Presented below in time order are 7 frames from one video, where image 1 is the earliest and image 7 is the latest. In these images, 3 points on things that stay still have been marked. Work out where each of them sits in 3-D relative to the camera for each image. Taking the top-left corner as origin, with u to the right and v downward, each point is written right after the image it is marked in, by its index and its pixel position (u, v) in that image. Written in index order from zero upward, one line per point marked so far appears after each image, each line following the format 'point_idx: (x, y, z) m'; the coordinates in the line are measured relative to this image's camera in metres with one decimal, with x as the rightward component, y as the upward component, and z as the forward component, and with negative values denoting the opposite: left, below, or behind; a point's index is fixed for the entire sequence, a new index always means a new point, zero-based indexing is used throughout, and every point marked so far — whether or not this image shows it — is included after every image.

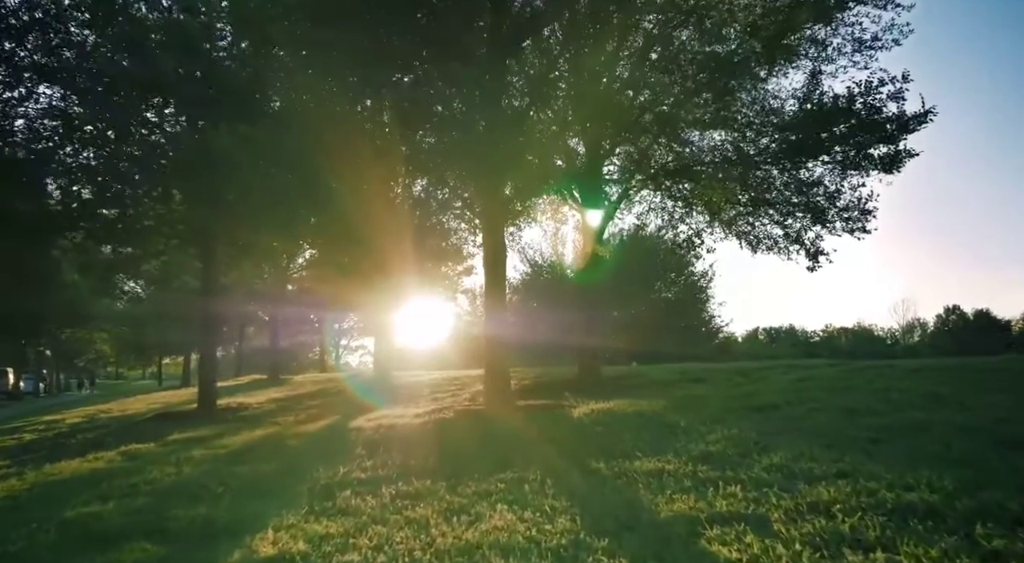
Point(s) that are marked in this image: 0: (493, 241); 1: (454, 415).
0: (-0.4, +0.9, +16.6) m
1: (-1.2, -2.7, +14.1) m
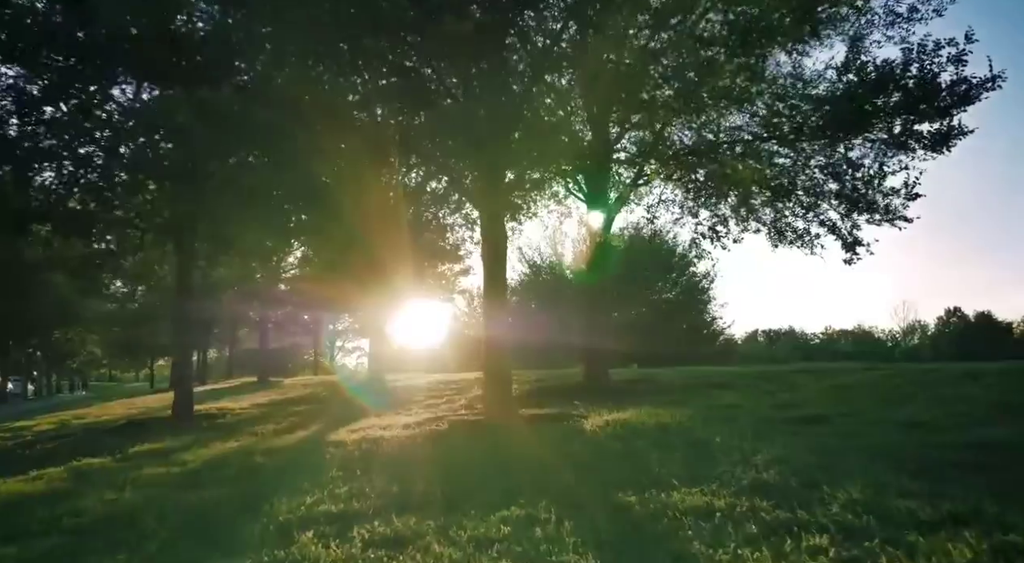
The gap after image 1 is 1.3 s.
0: (-0.3, +1.0, +15.0) m
1: (-1.1, -2.6, +12.4) m
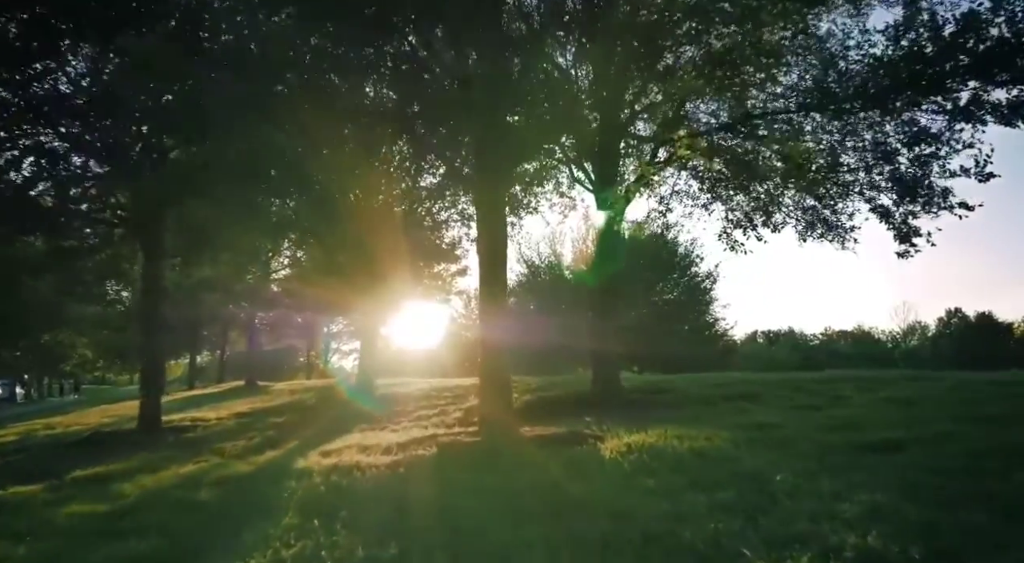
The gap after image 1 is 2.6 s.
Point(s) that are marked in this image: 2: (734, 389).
0: (-0.3, +1.1, +13.0) m
1: (-1.1, -2.5, +10.5) m
2: (+5.4, -2.6, +16.8) m
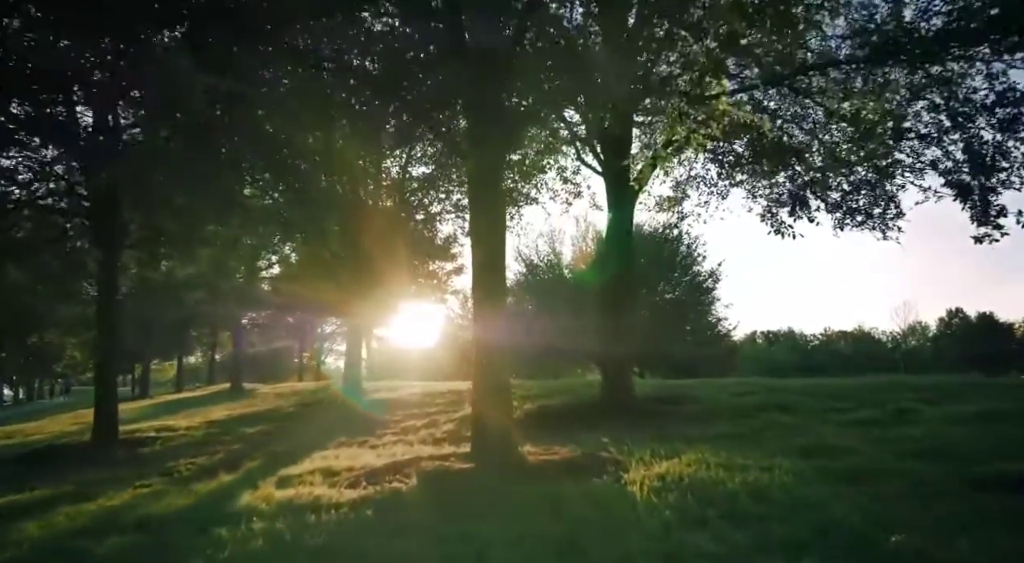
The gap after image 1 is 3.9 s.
0: (-0.3, +1.2, +10.9) m
1: (-1.1, -2.4, +8.4) m
2: (+5.4, -2.5, +14.7) m
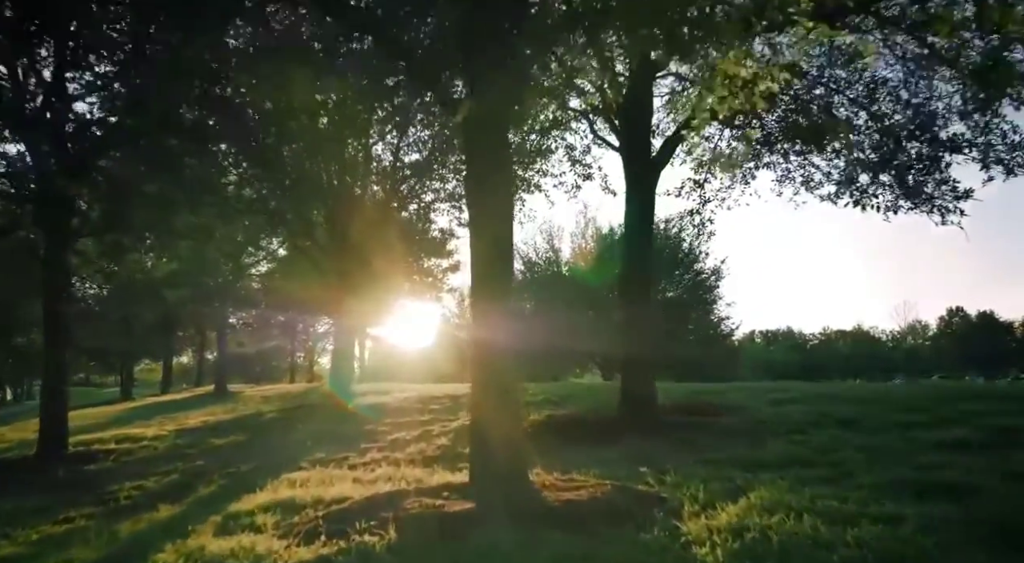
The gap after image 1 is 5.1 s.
0: (-0.2, +1.4, +8.9) m
1: (-1.0, -2.2, +6.3) m
2: (+5.5, -2.3, +12.7) m
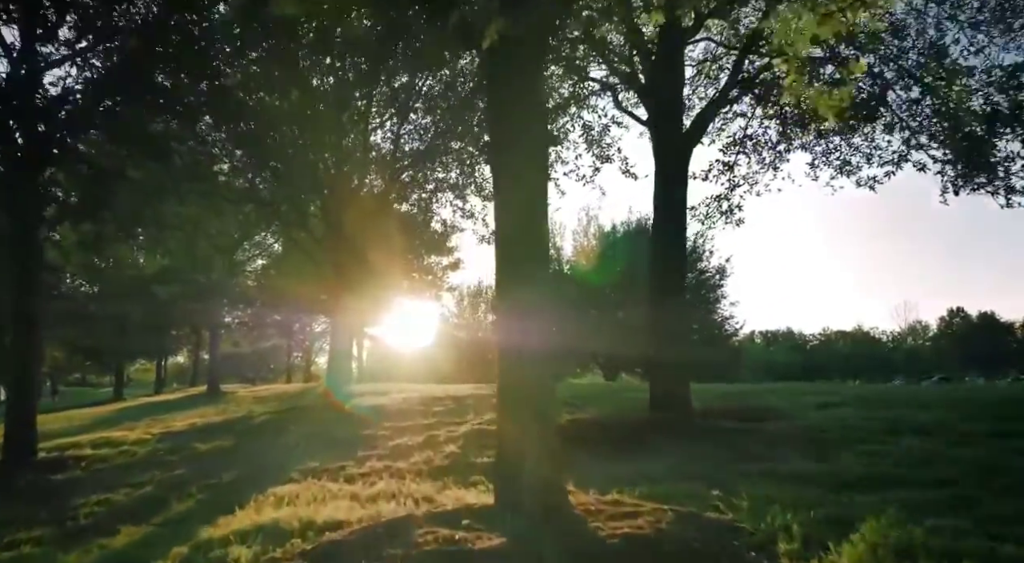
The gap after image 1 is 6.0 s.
0: (+0.1, +1.6, +7.4) m
1: (-0.7, -2.0, +4.9) m
2: (+5.8, -2.1, +11.3) m
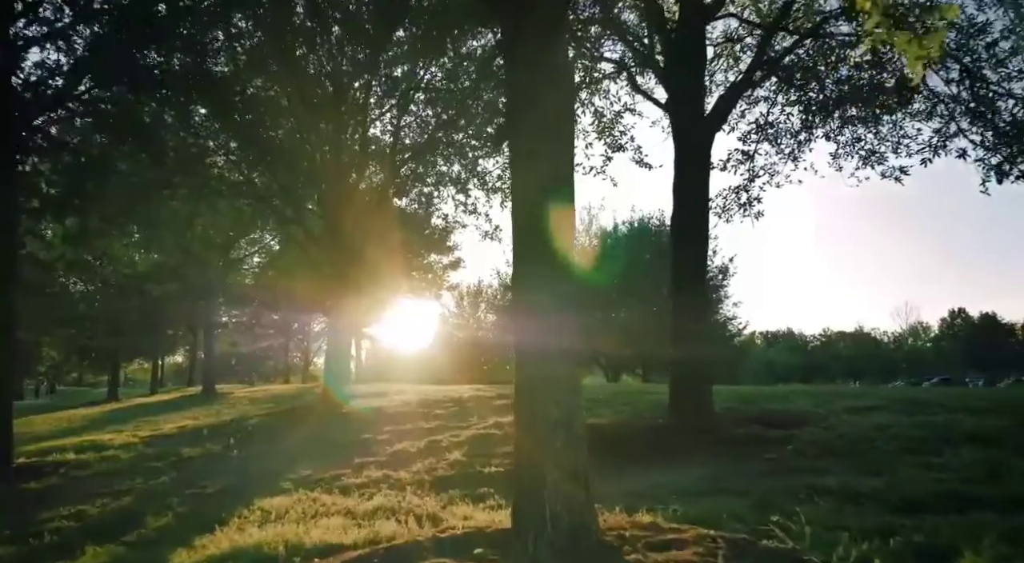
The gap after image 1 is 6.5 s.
0: (+0.2, +1.7, +6.6) m
1: (-0.5, -1.9, +4.0) m
2: (+5.9, -2.0, +10.4) m
